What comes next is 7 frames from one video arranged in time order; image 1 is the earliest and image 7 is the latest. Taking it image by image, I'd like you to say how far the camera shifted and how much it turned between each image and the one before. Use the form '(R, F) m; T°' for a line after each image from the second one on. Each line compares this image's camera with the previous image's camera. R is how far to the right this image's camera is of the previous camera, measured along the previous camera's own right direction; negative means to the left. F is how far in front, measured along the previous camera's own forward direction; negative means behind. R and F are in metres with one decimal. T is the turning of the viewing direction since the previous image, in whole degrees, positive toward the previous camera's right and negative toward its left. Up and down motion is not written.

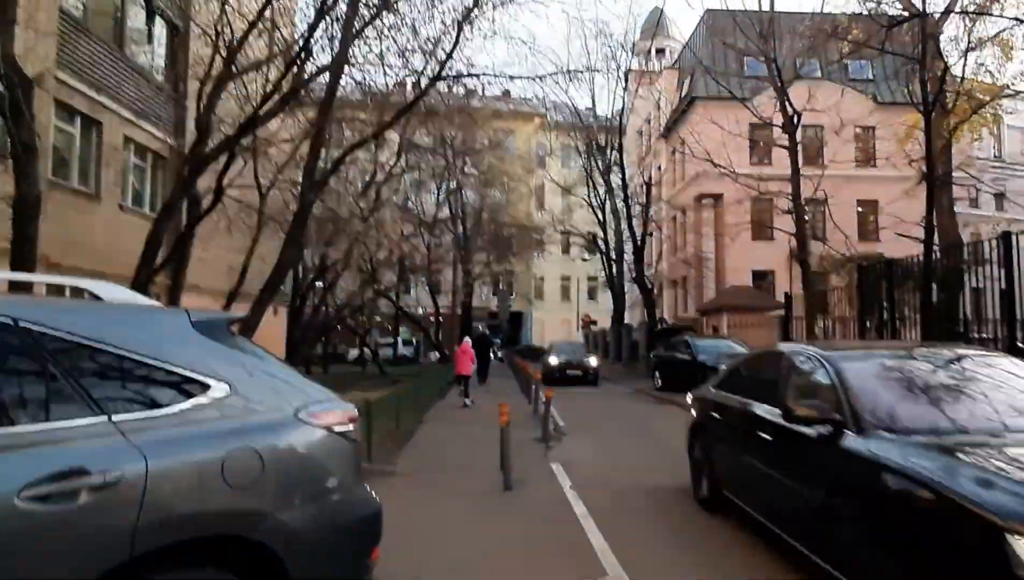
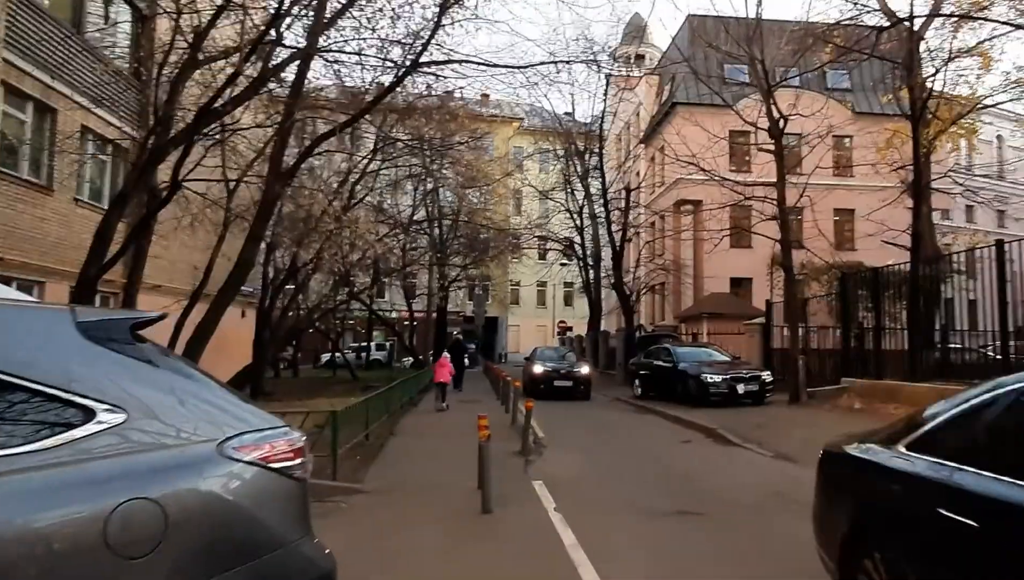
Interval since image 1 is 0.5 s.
(-0.1, +0.6) m; +2°
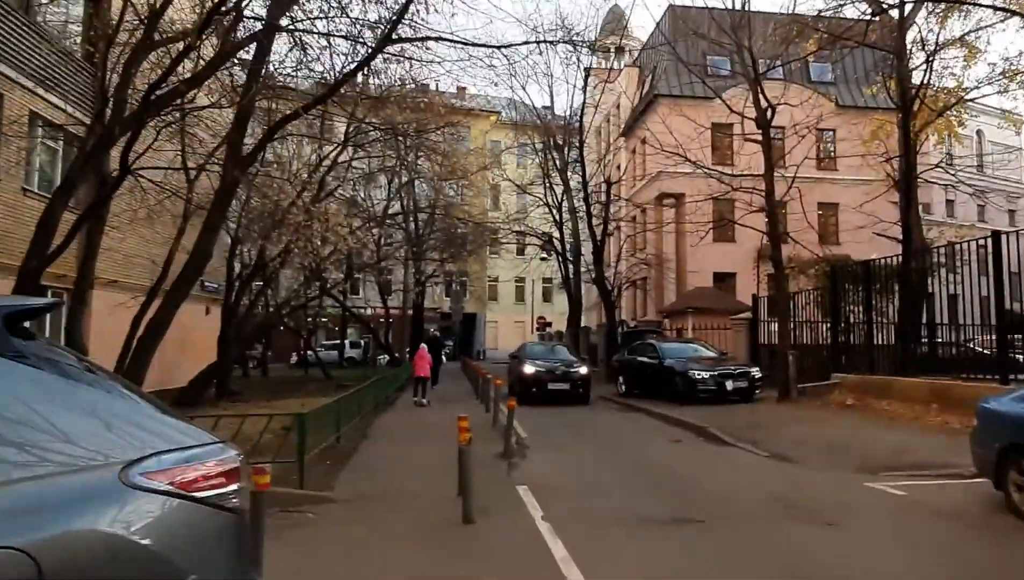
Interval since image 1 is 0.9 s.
(-0.1, +0.7) m; +2°
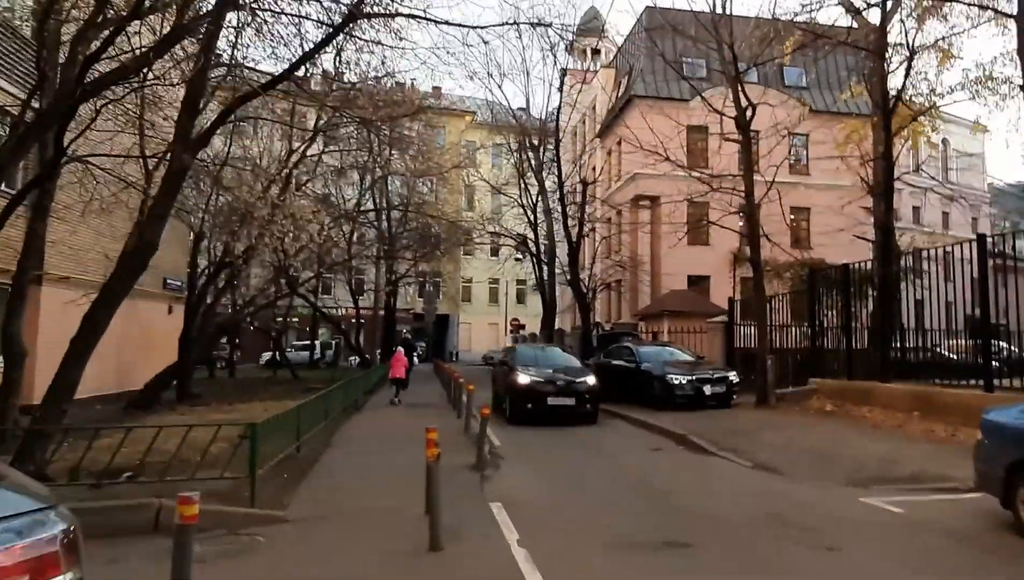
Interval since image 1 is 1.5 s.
(0.0, +0.5) m; +2°
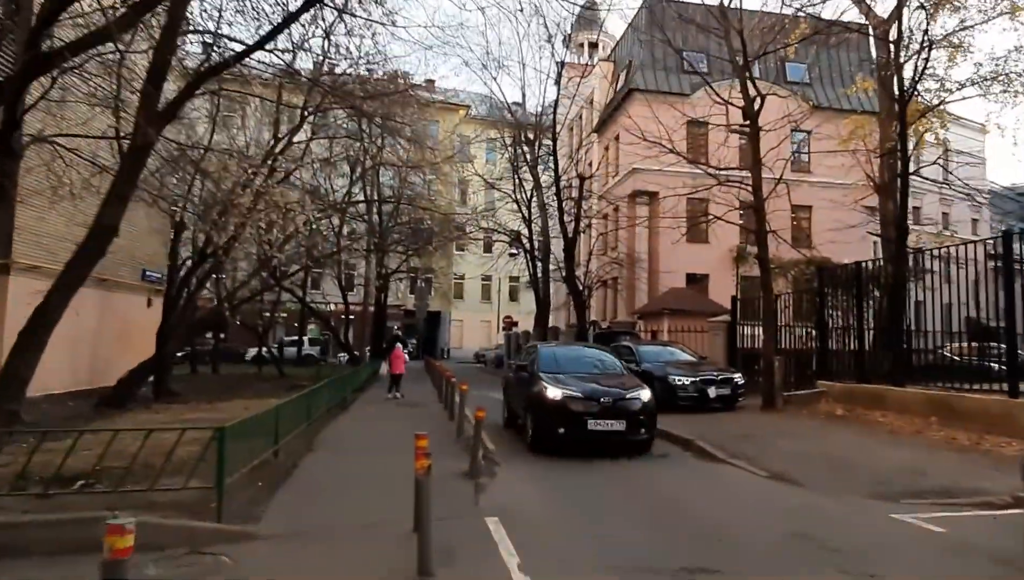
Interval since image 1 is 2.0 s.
(-0.1, +0.7) m; +1°
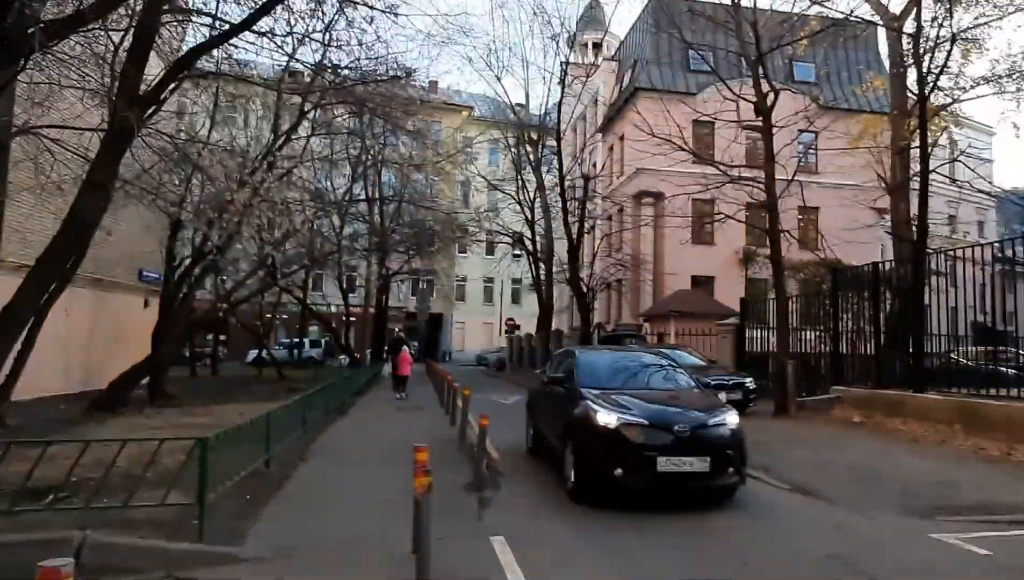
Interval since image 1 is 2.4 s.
(-0.1, +0.5) m; 0°
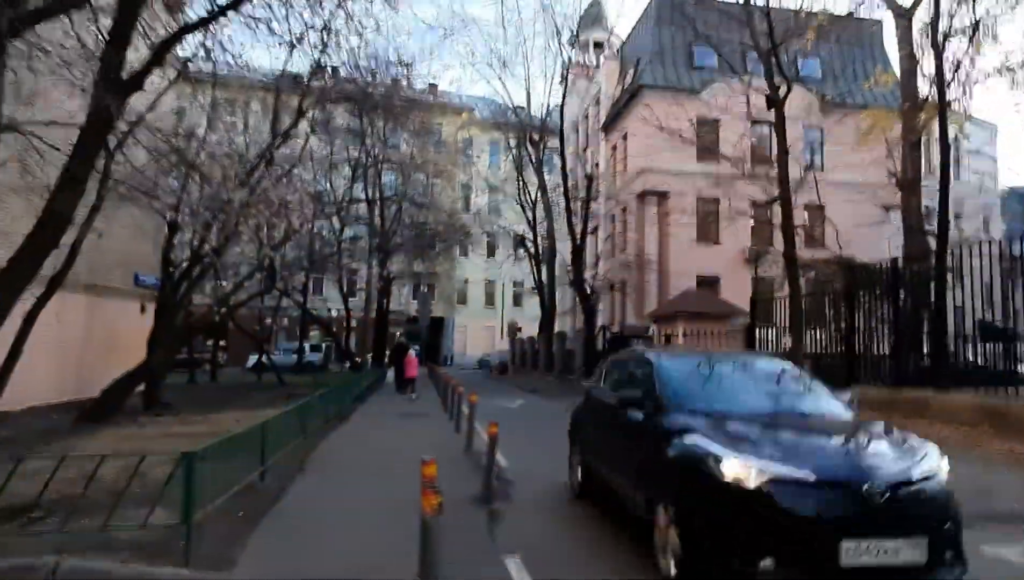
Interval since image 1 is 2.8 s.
(-0.1, +0.5) m; 0°
